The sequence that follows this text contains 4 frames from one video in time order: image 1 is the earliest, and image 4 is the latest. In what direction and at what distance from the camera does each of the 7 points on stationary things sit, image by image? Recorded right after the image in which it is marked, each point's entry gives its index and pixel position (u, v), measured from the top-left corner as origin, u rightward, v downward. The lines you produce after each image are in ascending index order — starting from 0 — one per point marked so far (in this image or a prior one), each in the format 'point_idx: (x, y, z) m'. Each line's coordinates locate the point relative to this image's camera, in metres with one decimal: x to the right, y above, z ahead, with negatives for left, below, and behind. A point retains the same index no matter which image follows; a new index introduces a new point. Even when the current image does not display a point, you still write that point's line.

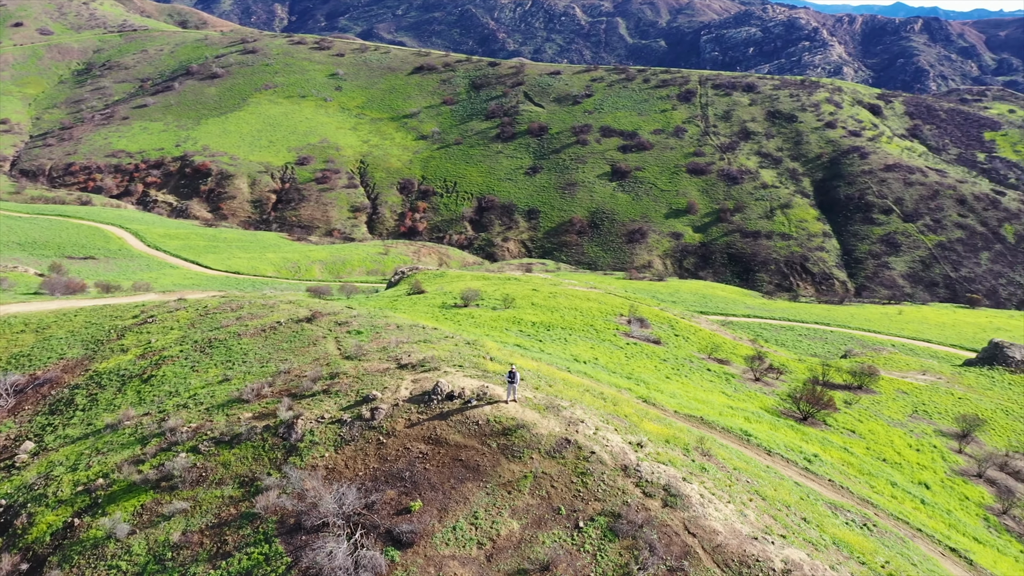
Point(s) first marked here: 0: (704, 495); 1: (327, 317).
0: (+2.8, -2.8, +11.5) m
1: (-4.0, -0.7, +18.6) m
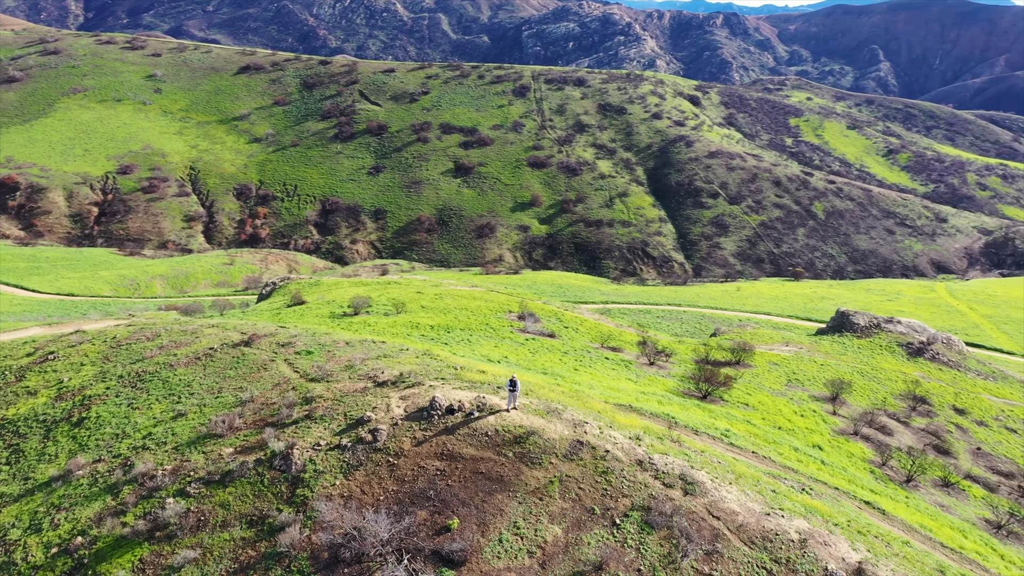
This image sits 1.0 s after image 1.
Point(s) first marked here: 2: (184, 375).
0: (+3.0, -2.8, +12.3) m
1: (-5.2, -1.1, +17.9) m
2: (-6.5, -1.7, +16.5) m
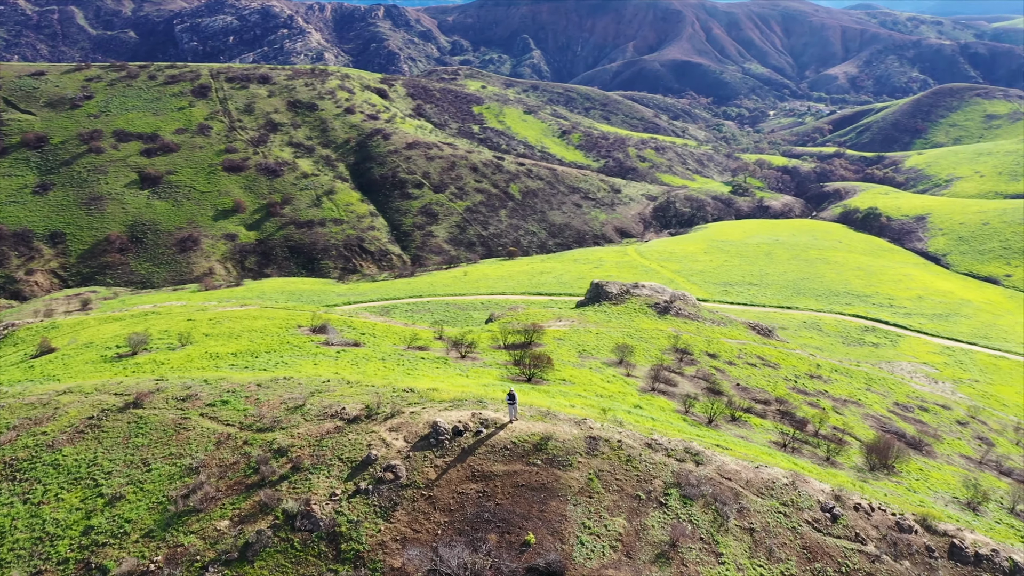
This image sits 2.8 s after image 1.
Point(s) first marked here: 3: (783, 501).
0: (+3.0, -2.6, +13.8) m
1: (-6.8, -2.1, +15.9) m
2: (-7.4, -2.8, +14.2) m
3: (+4.1, -3.2, +12.6) m
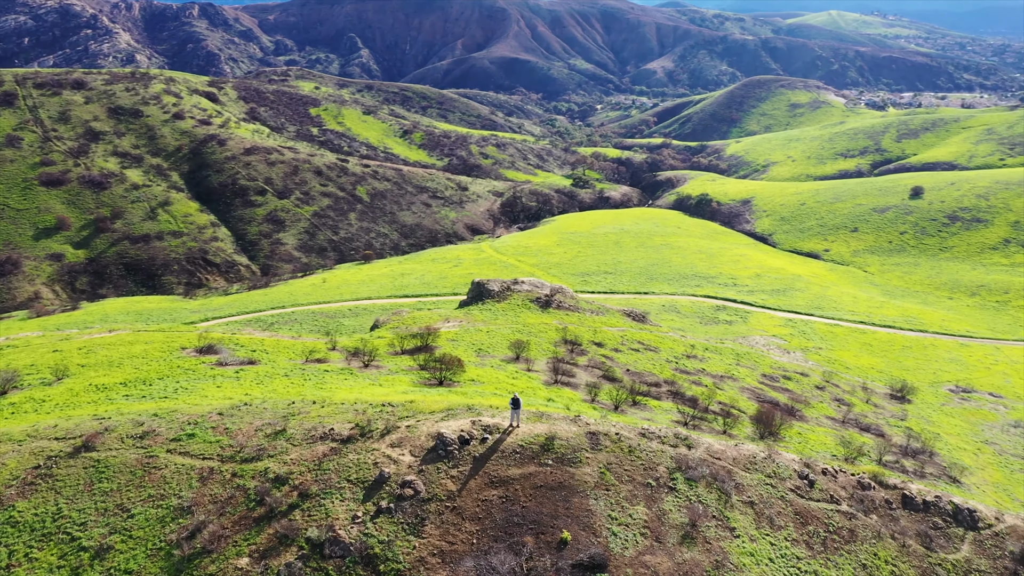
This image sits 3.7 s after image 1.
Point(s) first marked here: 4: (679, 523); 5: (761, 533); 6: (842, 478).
0: (+2.8, -2.5, +14.6) m
1: (-7.3, -2.6, +14.8) m
2: (-7.4, -3.4, +13.0) m
3: (+4.2, -3.0, +13.7) m
4: (+2.3, -3.3, +11.7) m
5: (+3.6, -3.6, +12.2) m
6: (+5.7, -3.3, +14.5) m
